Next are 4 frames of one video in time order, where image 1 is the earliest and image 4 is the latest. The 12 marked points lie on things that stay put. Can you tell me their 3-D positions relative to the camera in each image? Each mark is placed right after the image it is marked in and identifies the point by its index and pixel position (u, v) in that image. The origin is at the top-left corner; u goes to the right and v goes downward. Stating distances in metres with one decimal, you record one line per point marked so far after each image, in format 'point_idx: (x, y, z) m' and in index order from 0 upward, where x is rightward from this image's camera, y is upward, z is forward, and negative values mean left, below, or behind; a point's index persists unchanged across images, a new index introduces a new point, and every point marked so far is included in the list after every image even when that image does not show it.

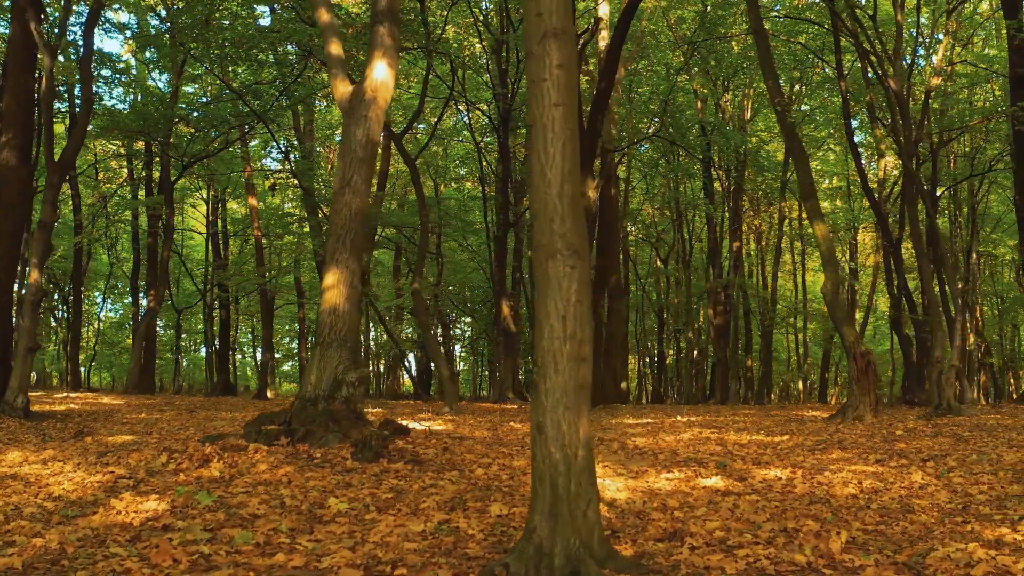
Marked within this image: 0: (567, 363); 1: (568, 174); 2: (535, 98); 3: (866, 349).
0: (+0.2, -0.3, +3.0) m
1: (+0.3, +0.5, +3.1) m
2: (+0.1, +0.9, +3.2) m
3: (+5.6, -1.0, +11.0) m
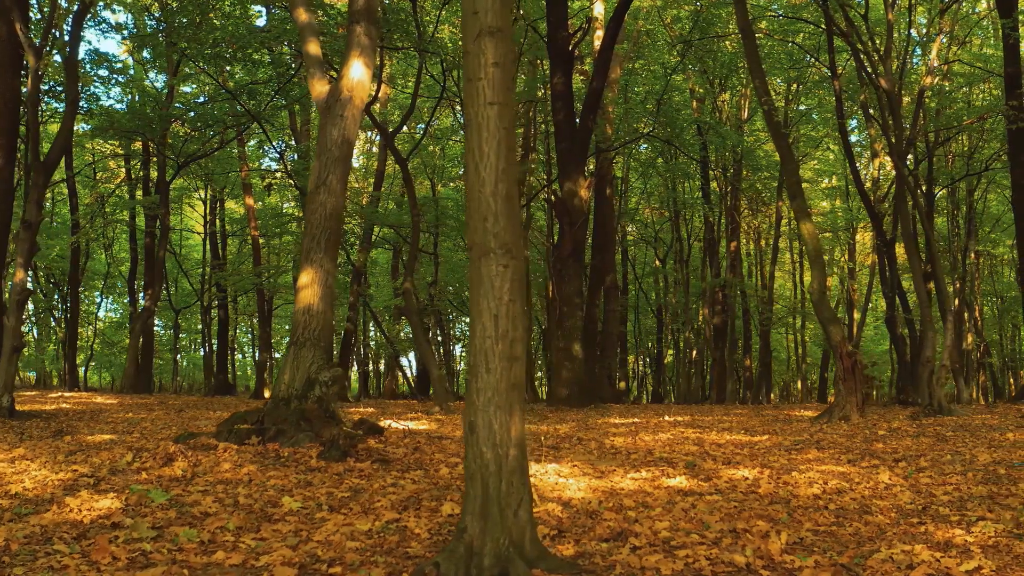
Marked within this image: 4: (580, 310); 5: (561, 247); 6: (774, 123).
0: (-0.1, -0.3, +3.0) m
1: (0.0, +0.5, +3.1) m
2: (-0.2, +0.9, +3.2) m
3: (+5.4, -1.0, +11.0) m
4: (+1.6, -0.5, +15.5) m
5: (+1.1, +0.9, +15.6) m
6: (+4.5, +2.8, +11.8) m
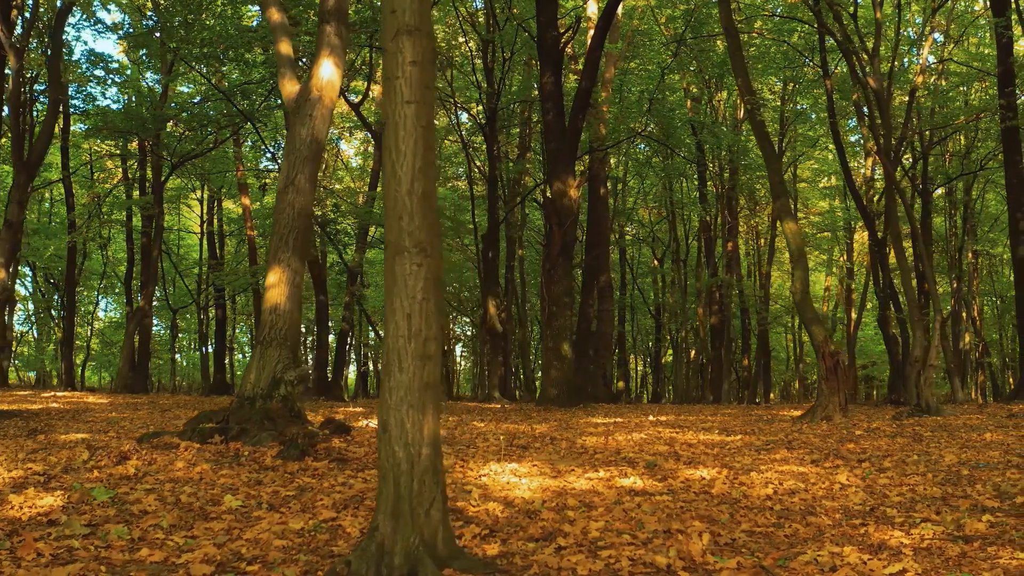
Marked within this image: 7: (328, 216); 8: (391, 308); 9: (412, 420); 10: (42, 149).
0: (-0.4, -0.3, +3.0) m
1: (-0.4, +0.5, +3.1) m
2: (-0.6, +0.9, +3.2) m
3: (+5.1, -1.0, +10.9) m
4: (+1.3, -0.5, +15.5) m
5: (+0.9, +0.9, +15.6) m
6: (+4.2, +2.8, +11.8) m
7: (-5.1, +2.0, +19.4) m
8: (-0.5, -0.1, +3.0) m
9: (-0.4, -0.6, +3.0) m
10: (-7.0, +2.1, +10.4) m
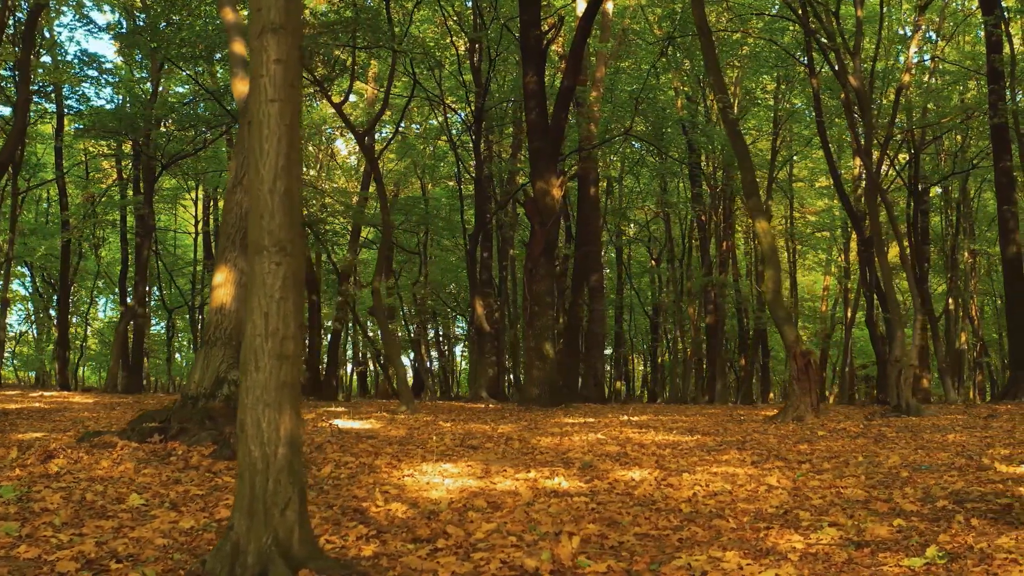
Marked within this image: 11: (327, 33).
0: (-1.0, -0.3, +3.0) m
1: (-1.0, +0.5, +3.1) m
2: (-1.2, +0.9, +3.1) m
3: (+4.6, -0.9, +10.8) m
4: (+0.9, -0.5, +15.5) m
5: (+0.4, +0.9, +15.6) m
6: (+3.7, +2.8, +11.7) m
7: (-5.4, +2.0, +19.4) m
8: (-1.1, -0.1, +3.0) m
9: (-1.0, -0.6, +3.0) m
10: (-7.5, +2.1, +10.4) m
11: (-3.6, +5.1, +13.8) m
